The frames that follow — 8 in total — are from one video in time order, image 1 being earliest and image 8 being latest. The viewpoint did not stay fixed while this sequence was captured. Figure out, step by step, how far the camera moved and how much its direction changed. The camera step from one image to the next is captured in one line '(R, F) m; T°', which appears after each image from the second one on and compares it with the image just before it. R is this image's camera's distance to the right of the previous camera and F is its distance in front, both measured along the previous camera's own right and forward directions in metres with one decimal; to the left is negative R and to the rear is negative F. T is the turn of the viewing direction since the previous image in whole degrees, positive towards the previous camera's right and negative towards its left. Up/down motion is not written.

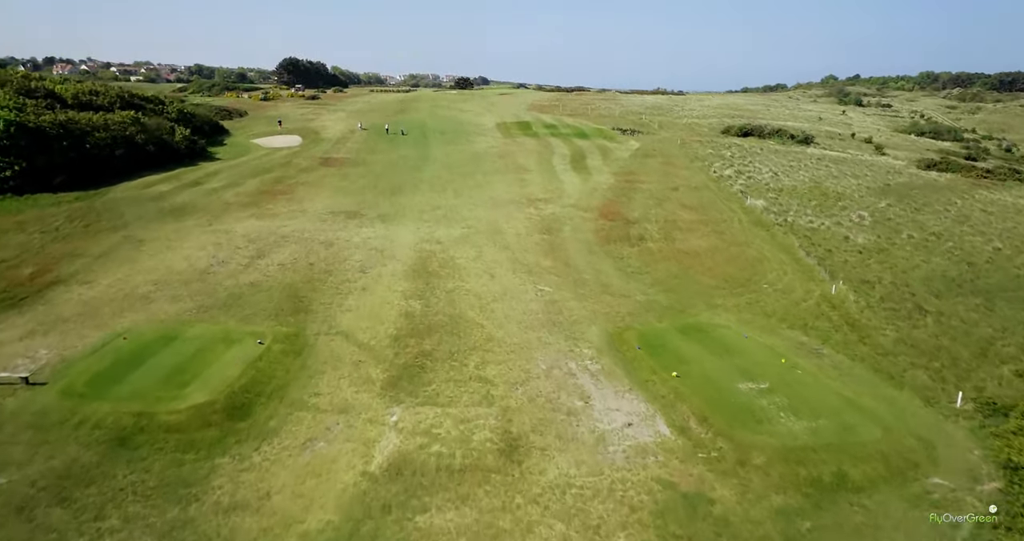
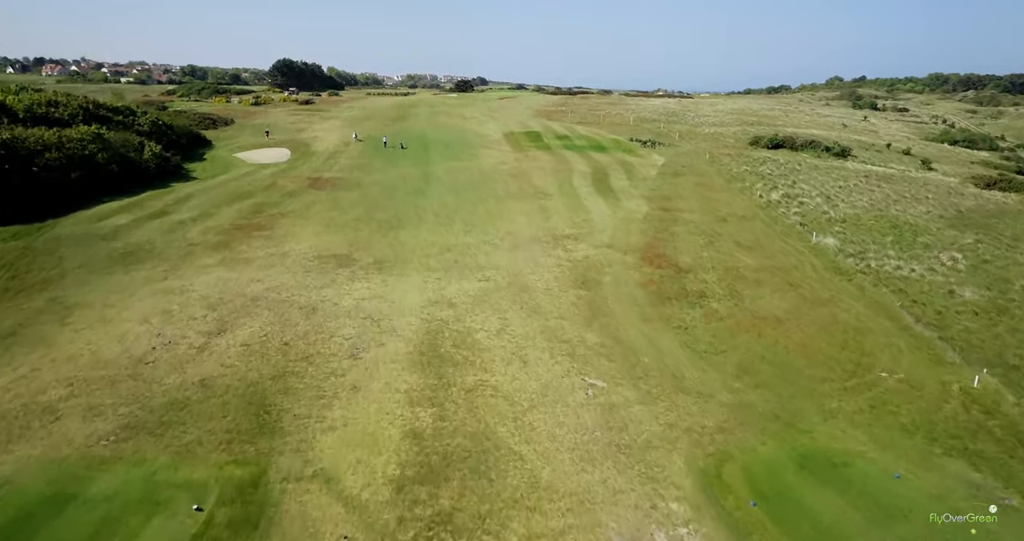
(-1.4, +5.6) m; 0°
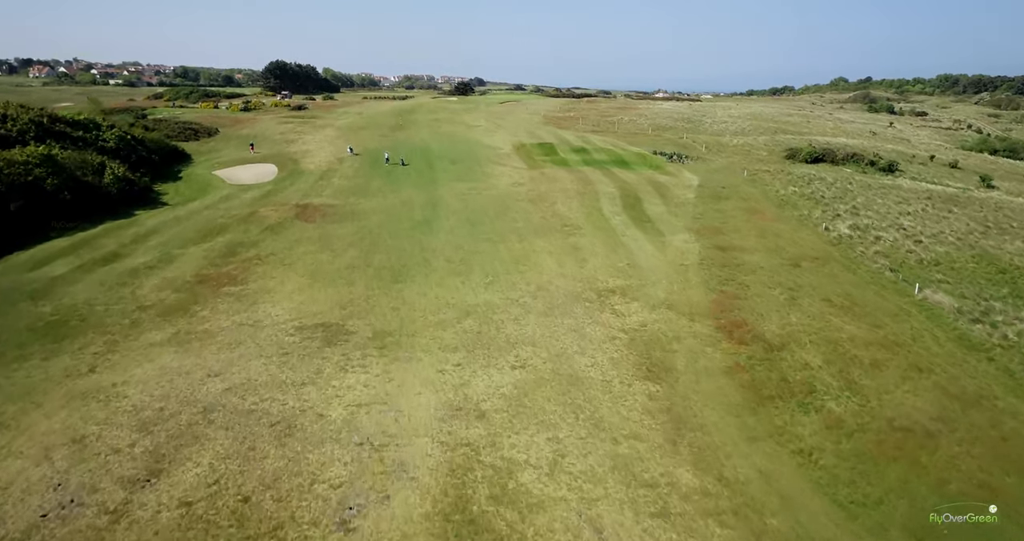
(-1.6, +5.8) m; 0°
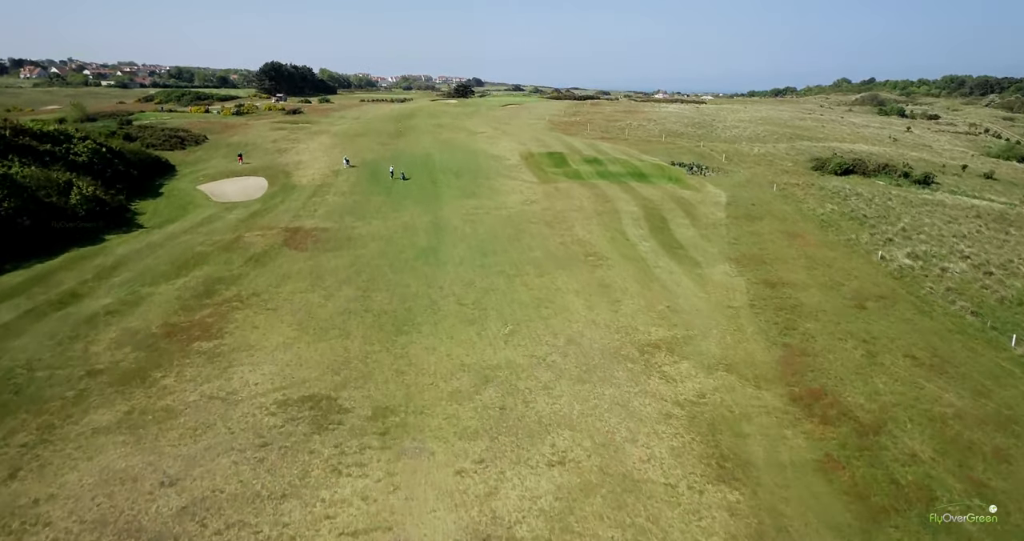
(-1.1, +3.7) m; 0°
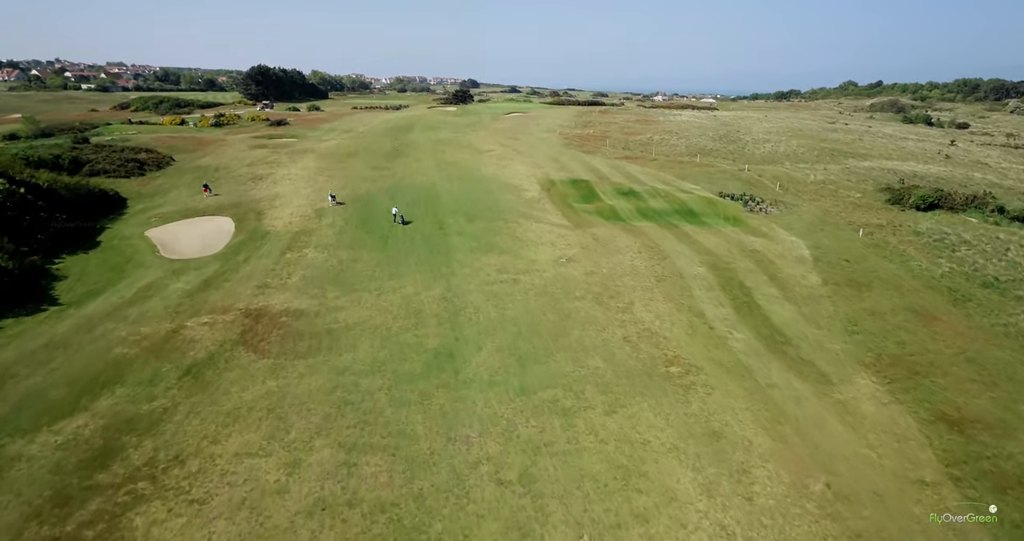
(-2.1, +8.5) m; +1°
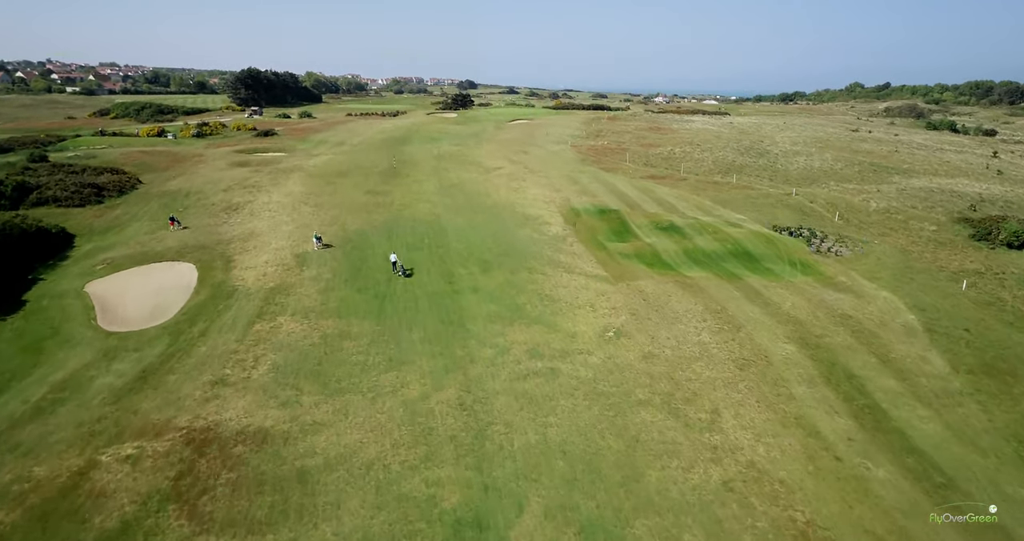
(-1.6, +6.6) m; 0°
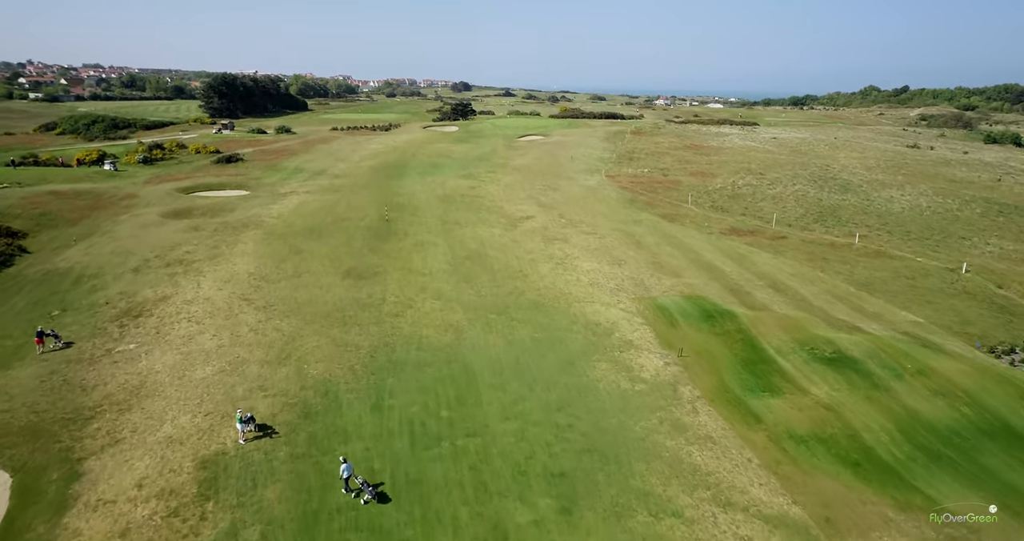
(-3.2, +14.5) m; +1°
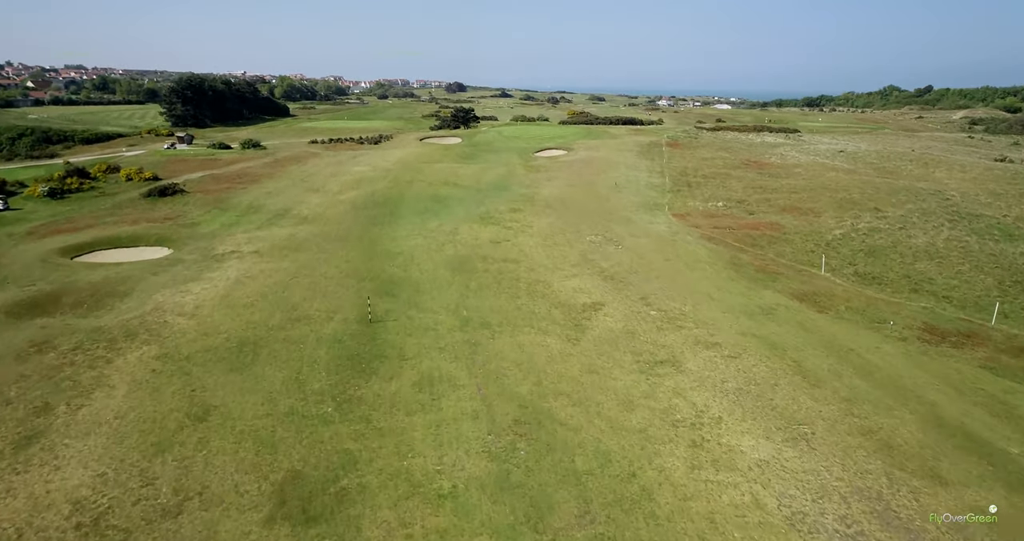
(-3.3, +16.0) m; +1°
